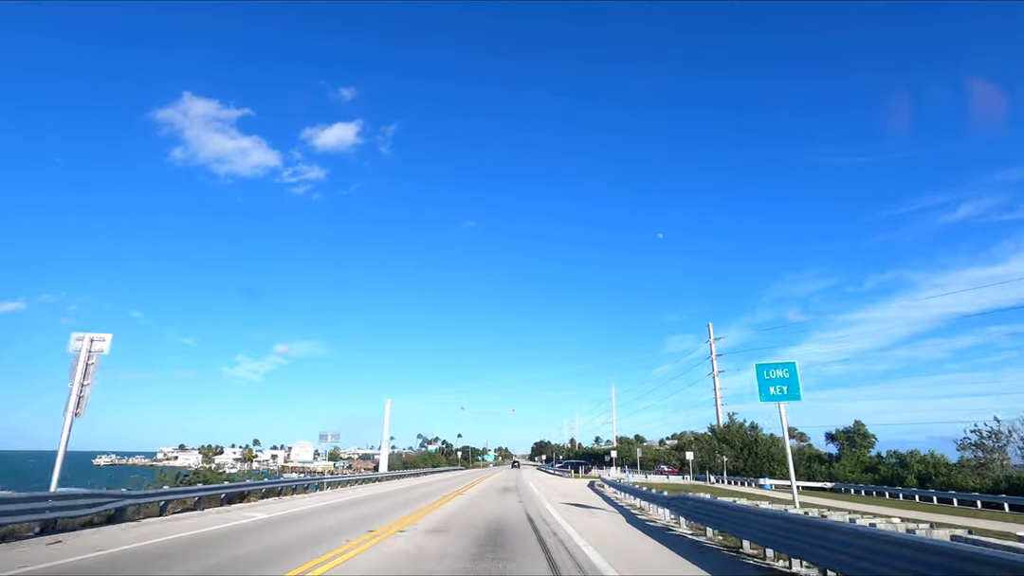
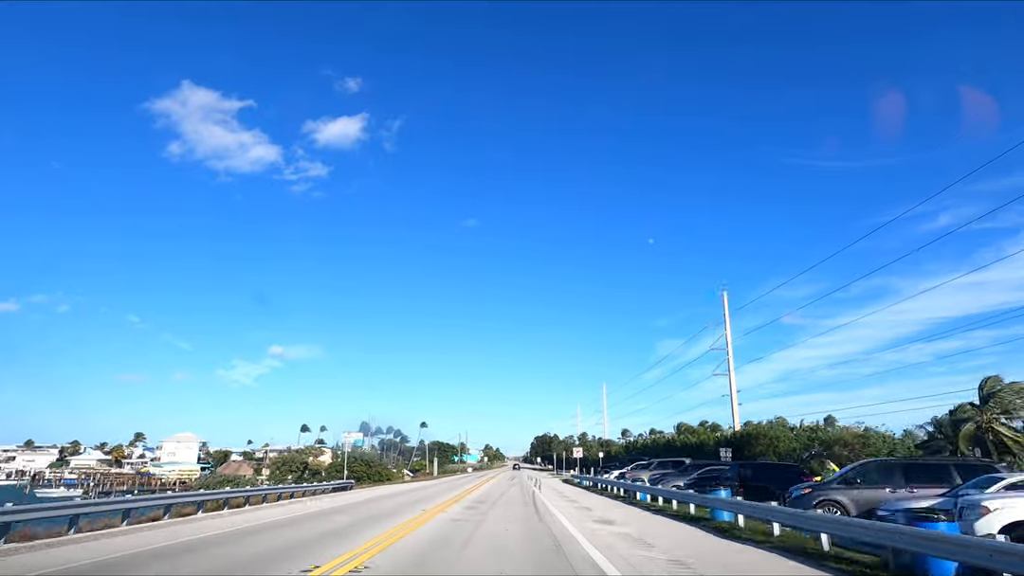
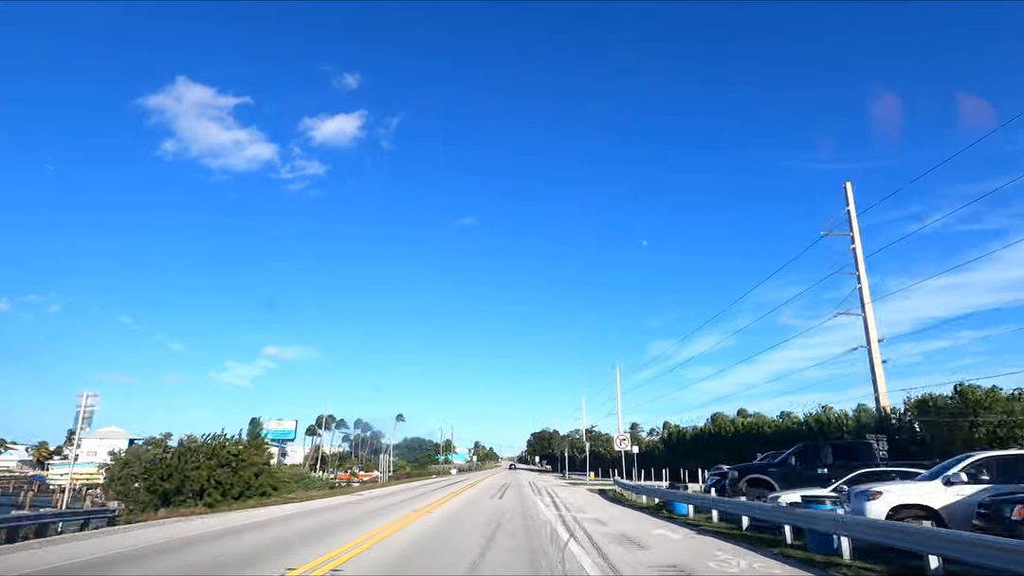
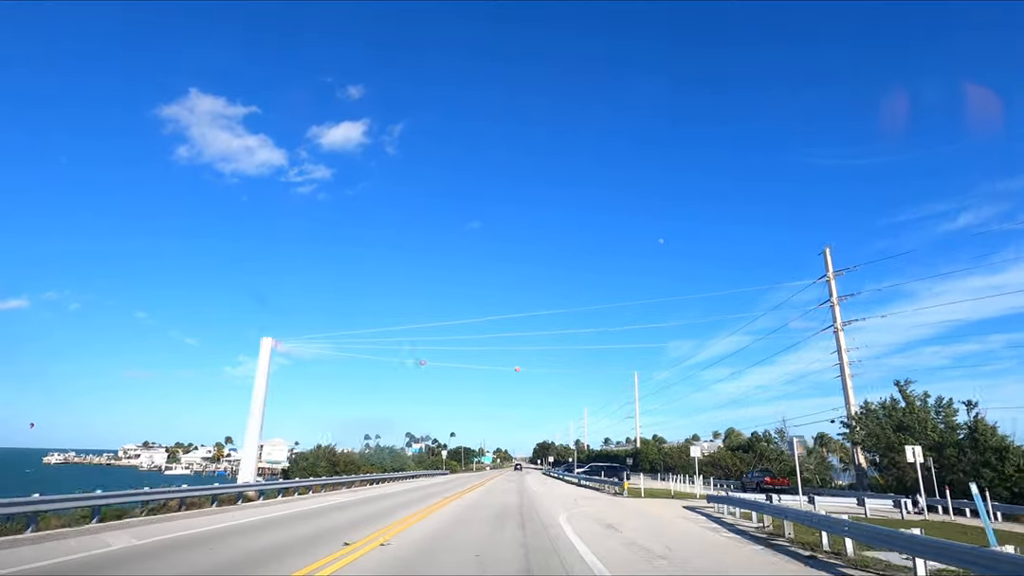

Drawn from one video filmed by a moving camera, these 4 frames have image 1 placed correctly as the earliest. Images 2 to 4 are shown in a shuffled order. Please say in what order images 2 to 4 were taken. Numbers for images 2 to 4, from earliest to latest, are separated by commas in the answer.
4, 2, 3
